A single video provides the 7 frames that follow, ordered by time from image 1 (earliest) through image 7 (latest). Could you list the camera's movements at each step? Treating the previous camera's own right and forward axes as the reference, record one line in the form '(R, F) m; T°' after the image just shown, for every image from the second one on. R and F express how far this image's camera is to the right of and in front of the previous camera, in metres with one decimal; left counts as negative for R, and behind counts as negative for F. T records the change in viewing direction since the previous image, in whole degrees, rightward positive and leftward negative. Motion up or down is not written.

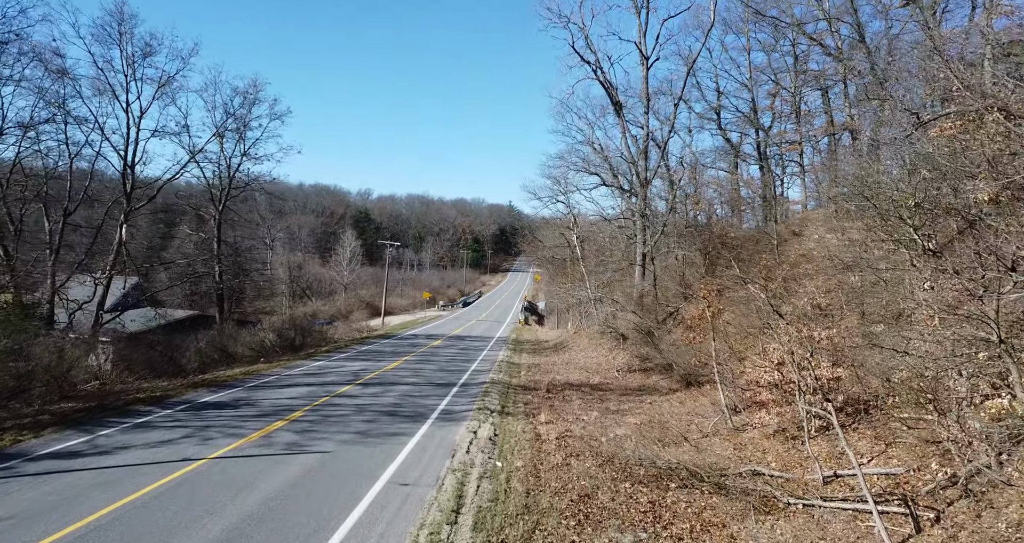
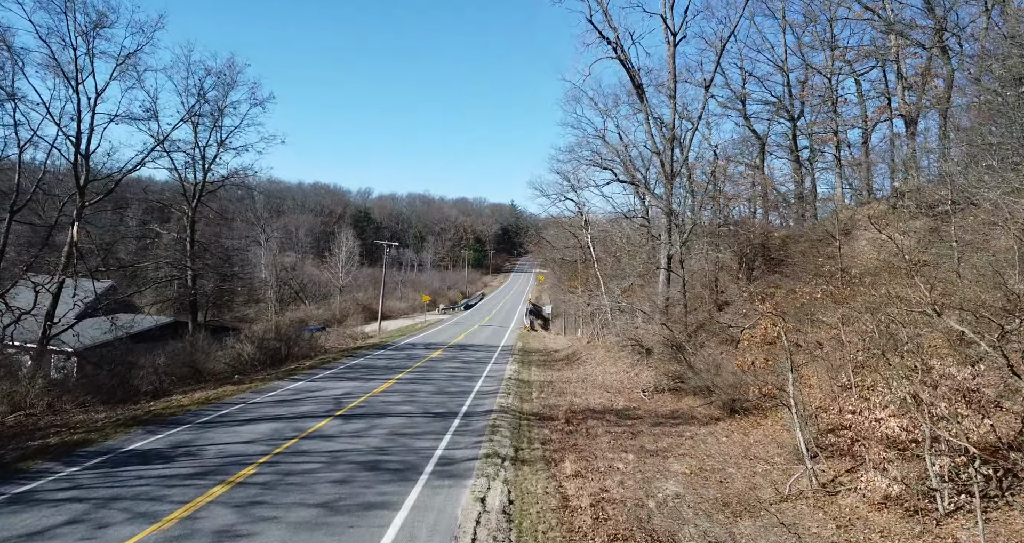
(-0.3, +3.5) m; 0°
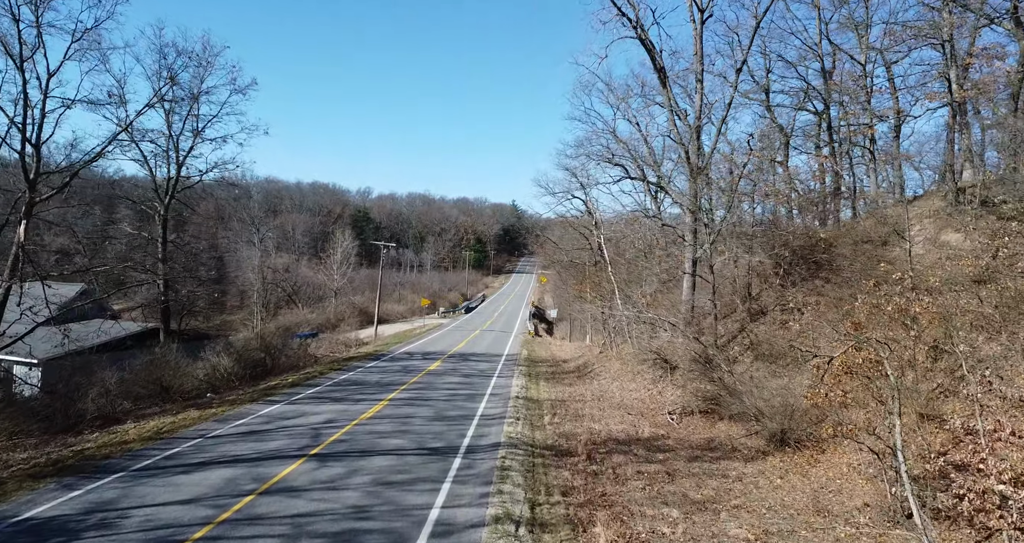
(-0.2, +2.9) m; 0°
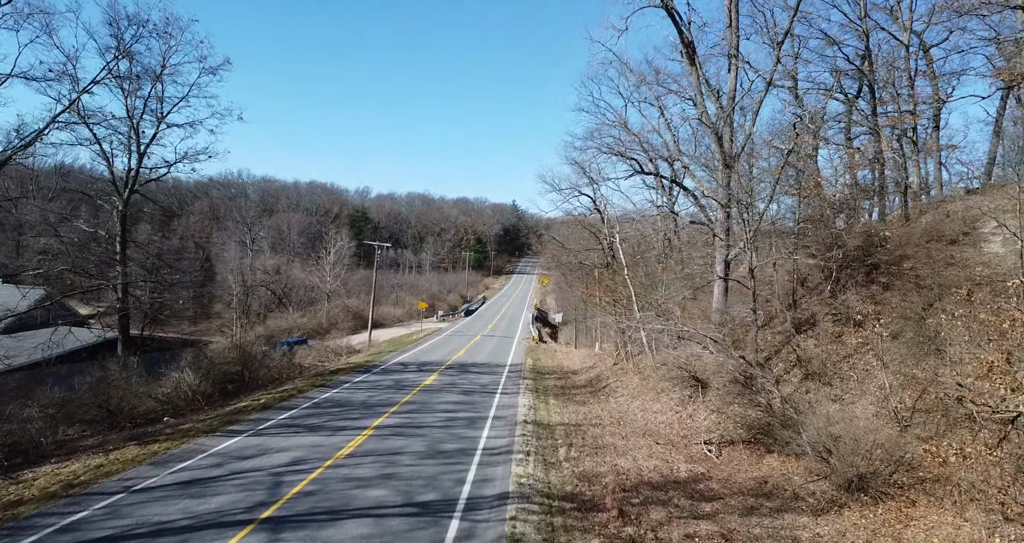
(-0.2, +3.1) m; 0°
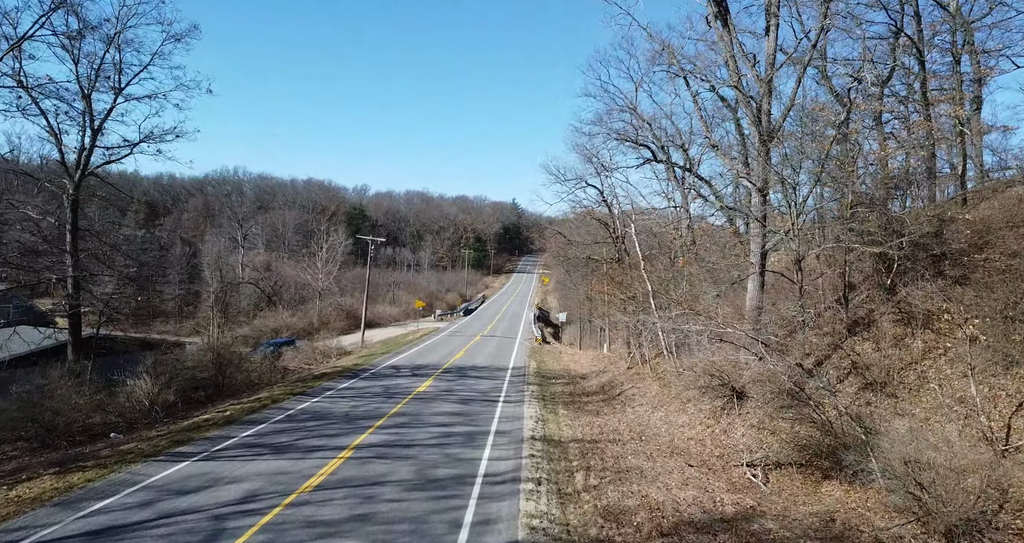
(-0.1, +2.8) m; 0°
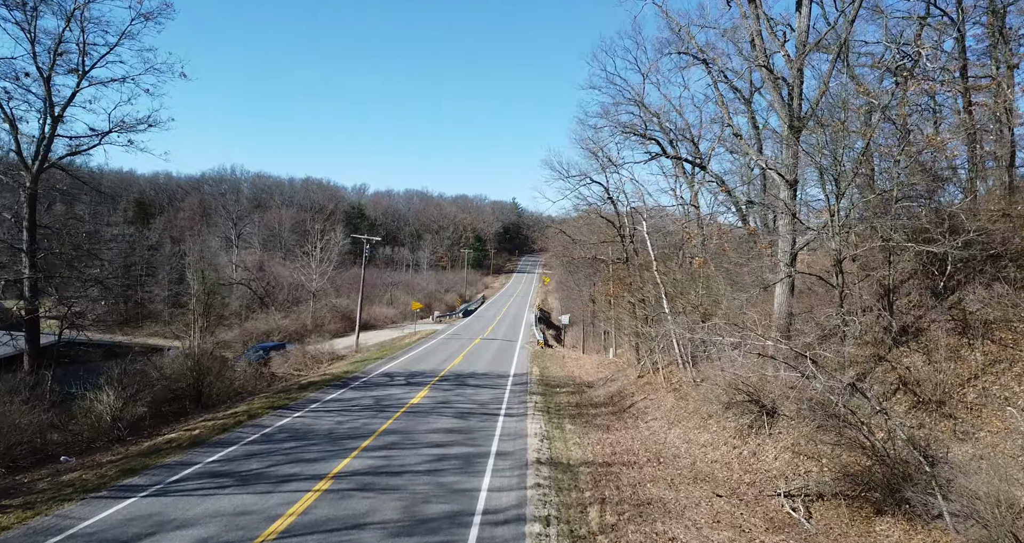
(-0.1, +1.9) m; 0°
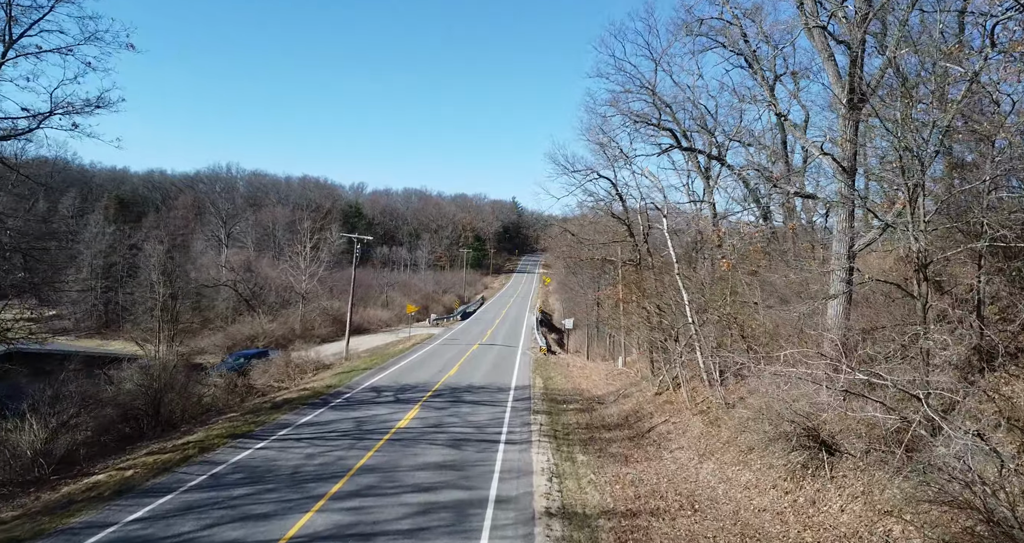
(-0.1, +2.8) m; 0°
